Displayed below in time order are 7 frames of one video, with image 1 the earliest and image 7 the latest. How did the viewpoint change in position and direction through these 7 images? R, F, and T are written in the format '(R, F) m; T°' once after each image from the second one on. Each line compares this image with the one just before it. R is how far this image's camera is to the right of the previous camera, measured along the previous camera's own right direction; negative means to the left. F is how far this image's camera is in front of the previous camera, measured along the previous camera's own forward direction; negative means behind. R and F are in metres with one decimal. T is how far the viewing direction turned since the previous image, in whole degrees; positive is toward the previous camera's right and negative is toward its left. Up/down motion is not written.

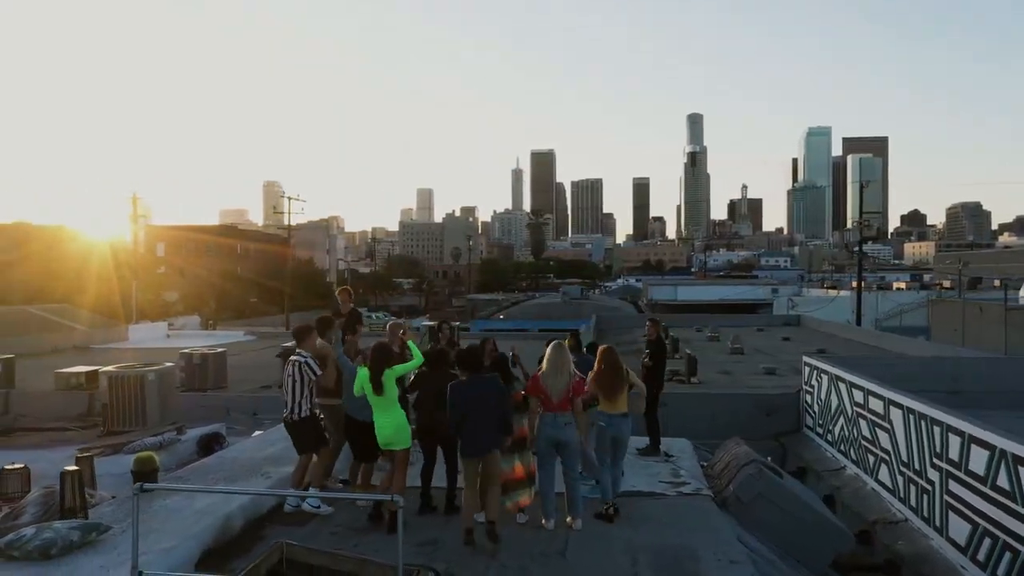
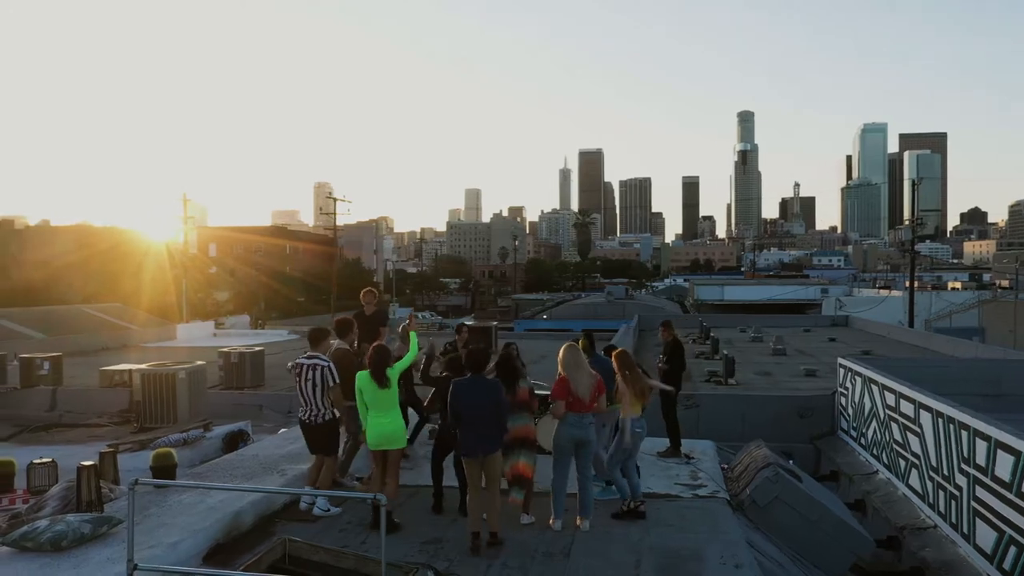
(+0.3, 0.0) m; -3°
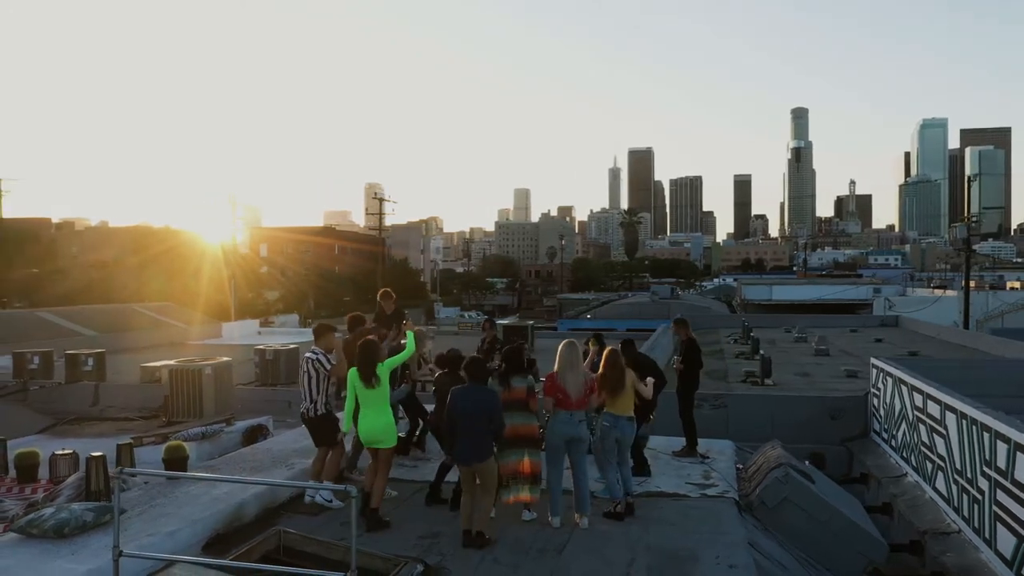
(+0.3, 0.0) m; -3°
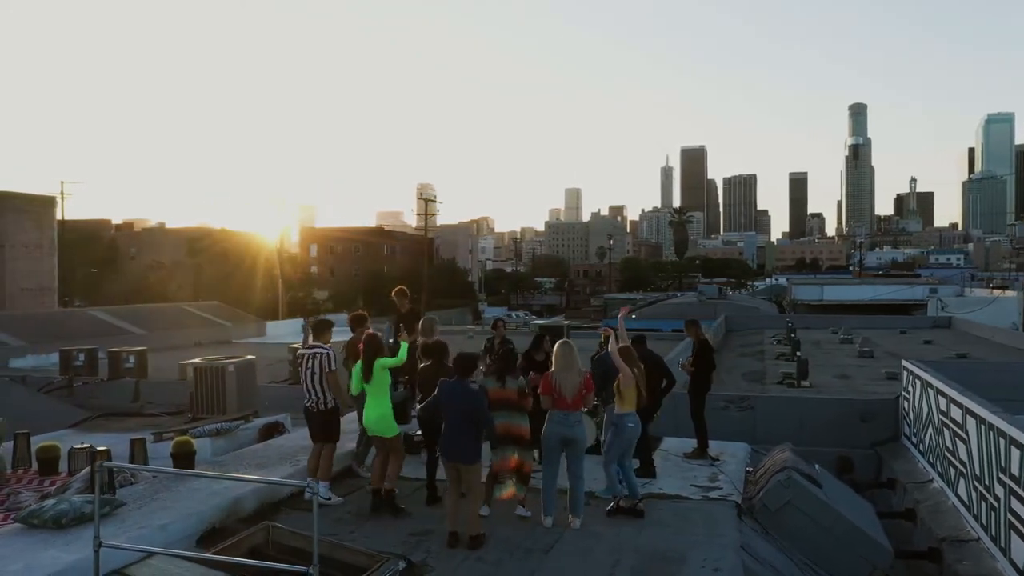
(+0.4, 0.0) m; -3°
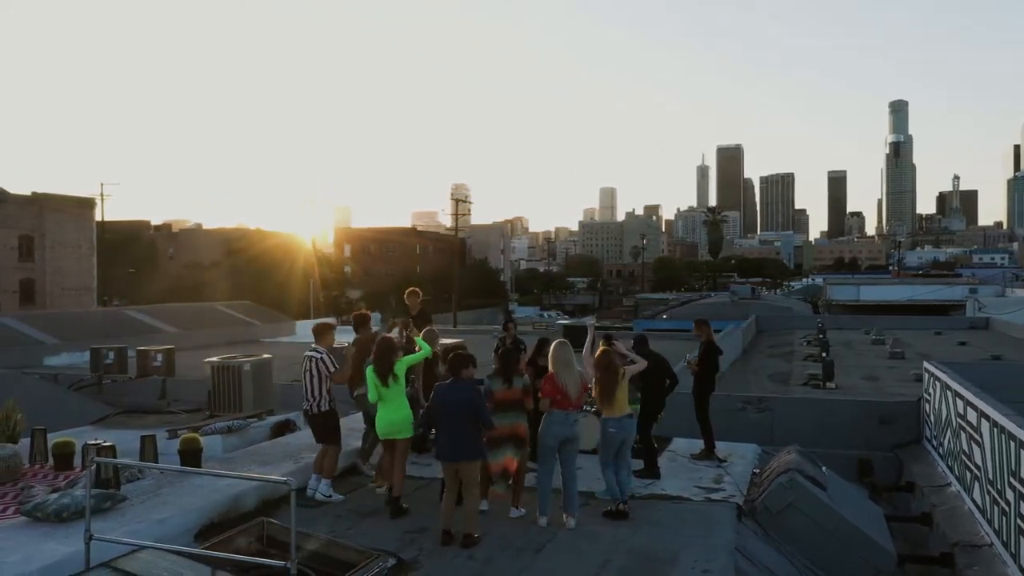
(+0.3, 0.0) m; -2°
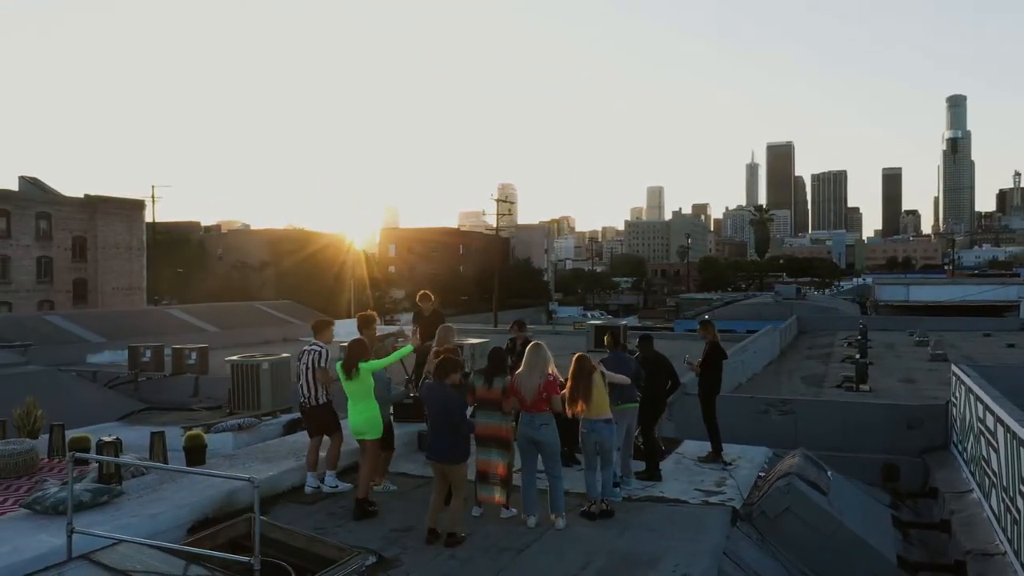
(+0.4, 0.0) m; -3°
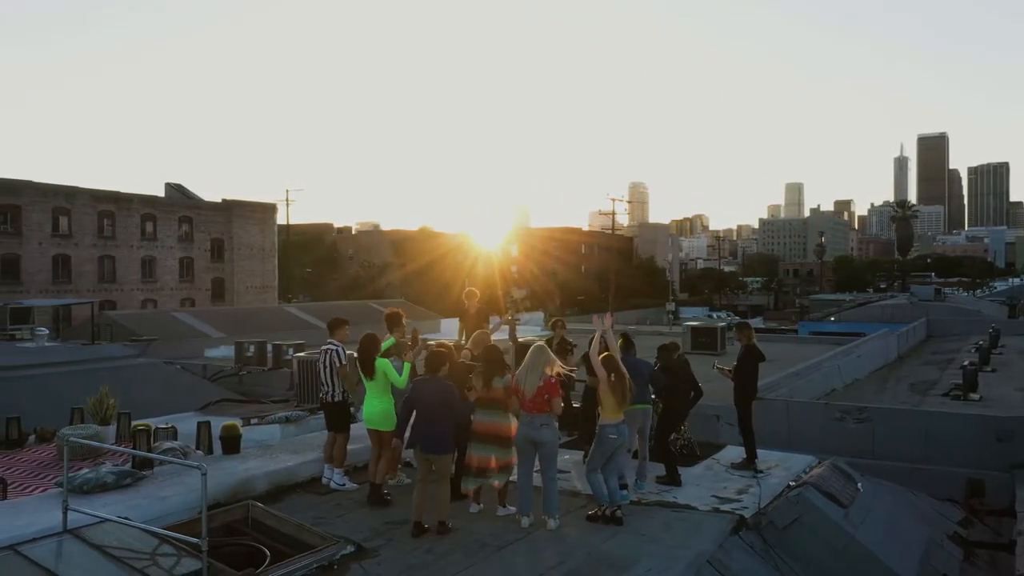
(+1.0, 0.0) m; -8°
